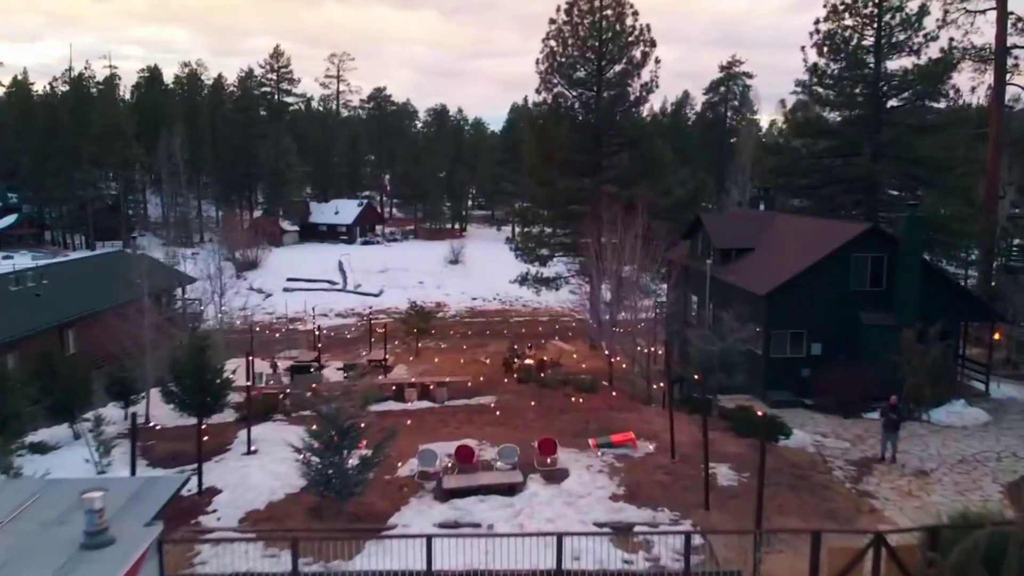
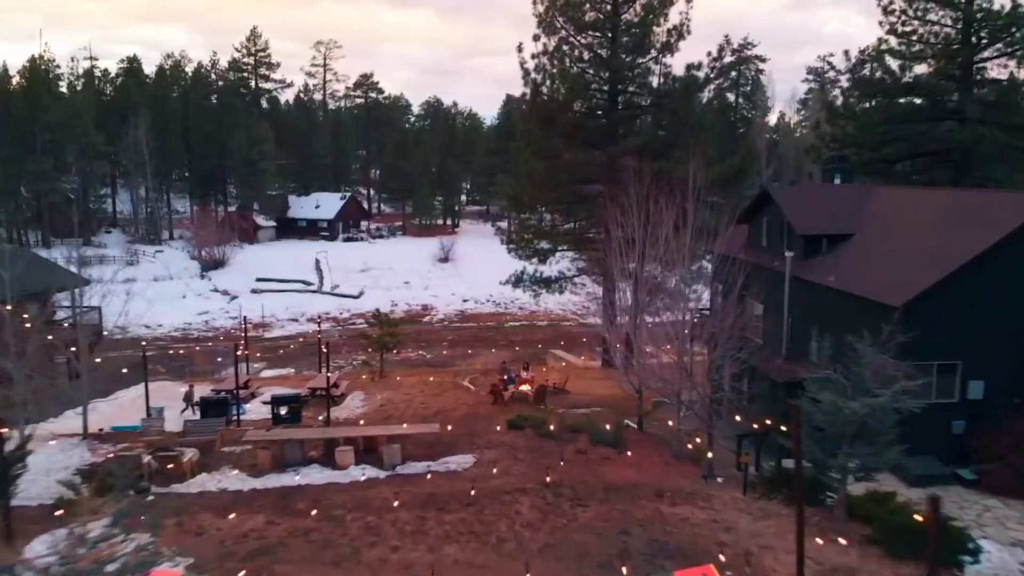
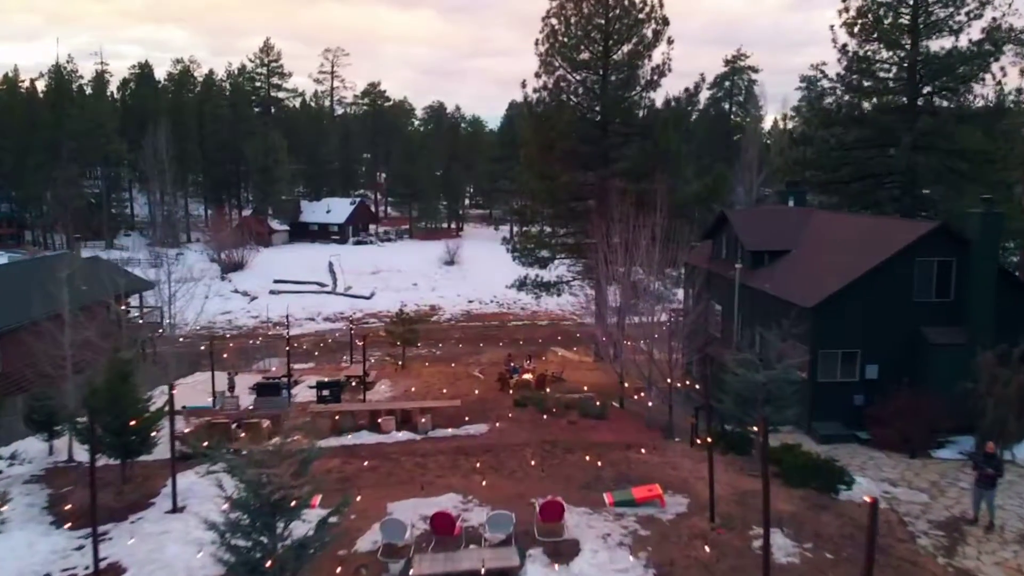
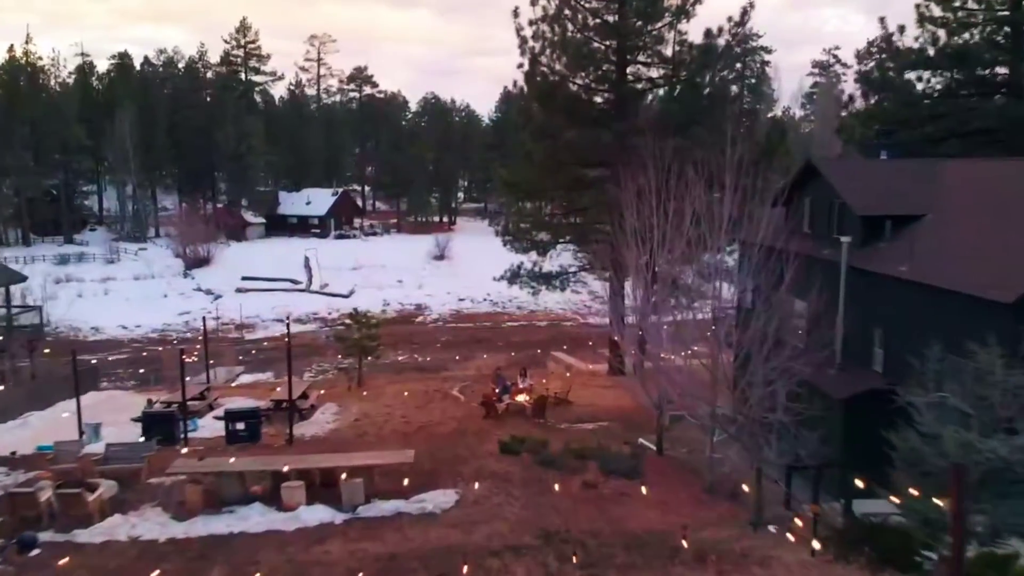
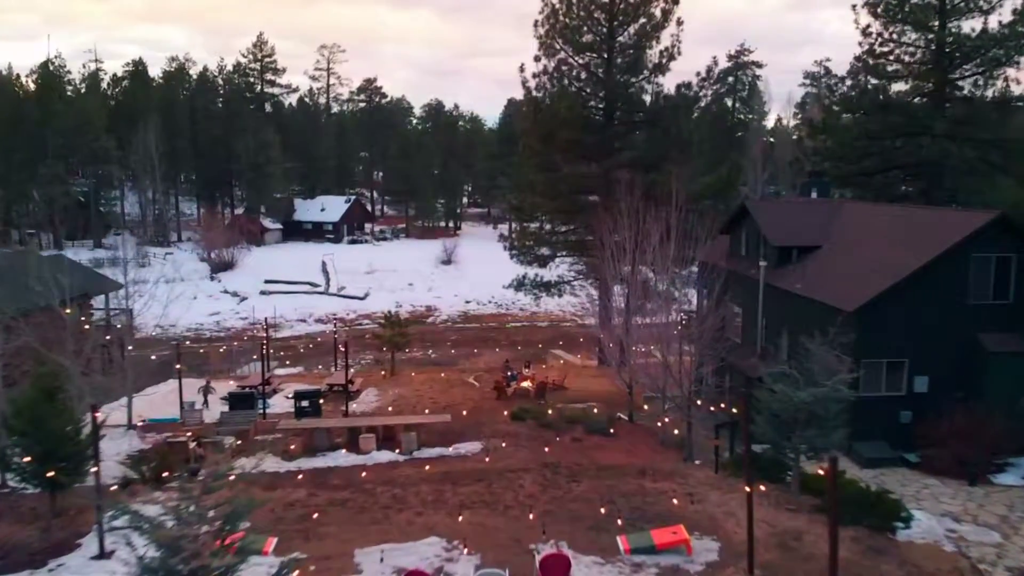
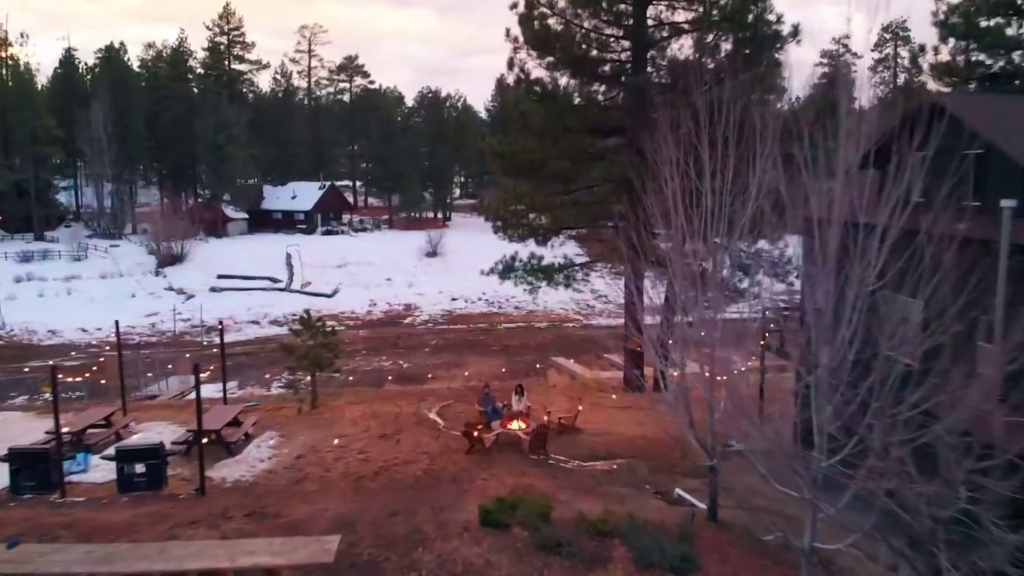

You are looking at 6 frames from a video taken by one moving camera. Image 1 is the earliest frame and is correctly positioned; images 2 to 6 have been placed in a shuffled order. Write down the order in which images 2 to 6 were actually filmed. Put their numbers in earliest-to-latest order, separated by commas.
3, 5, 2, 4, 6
